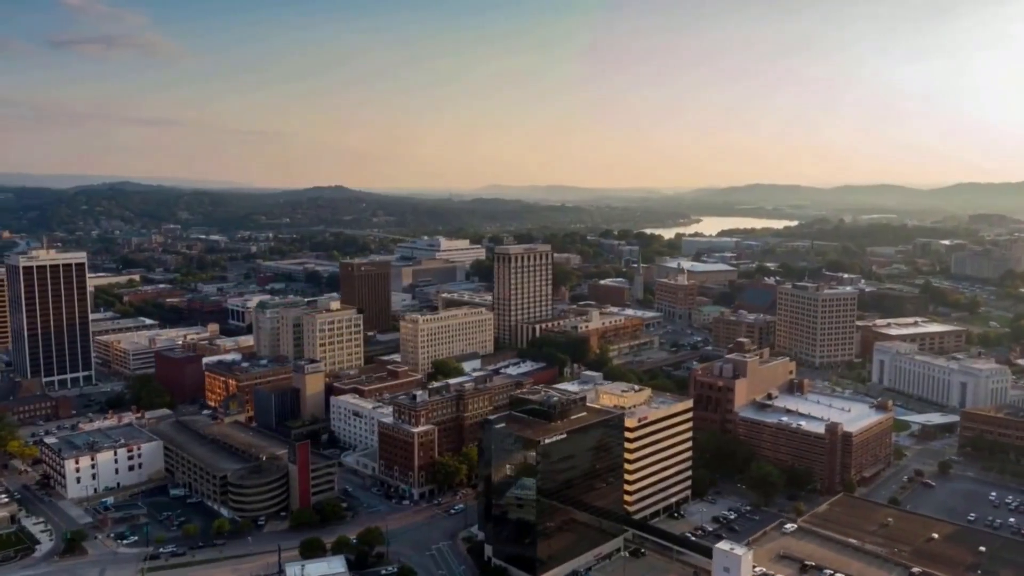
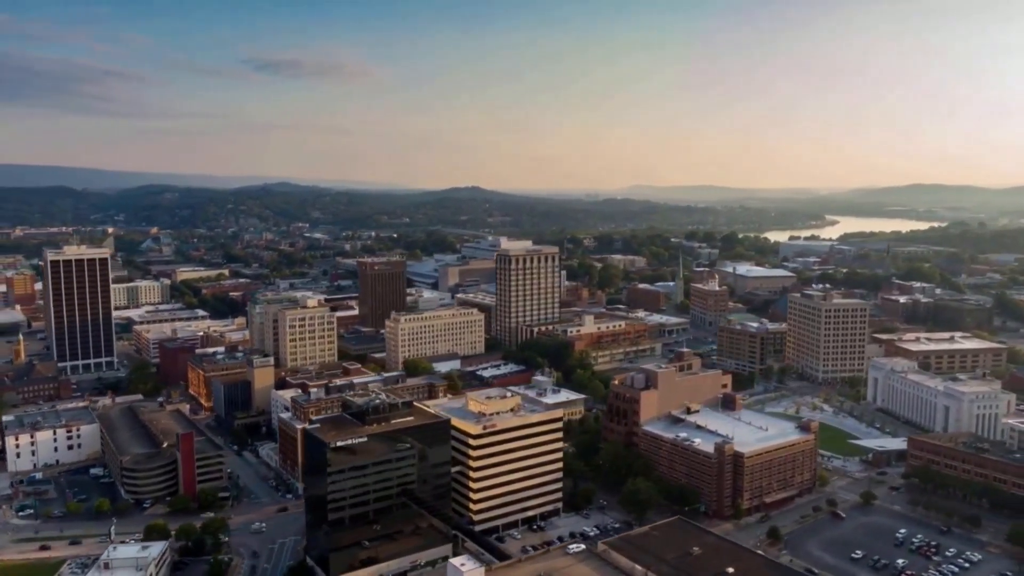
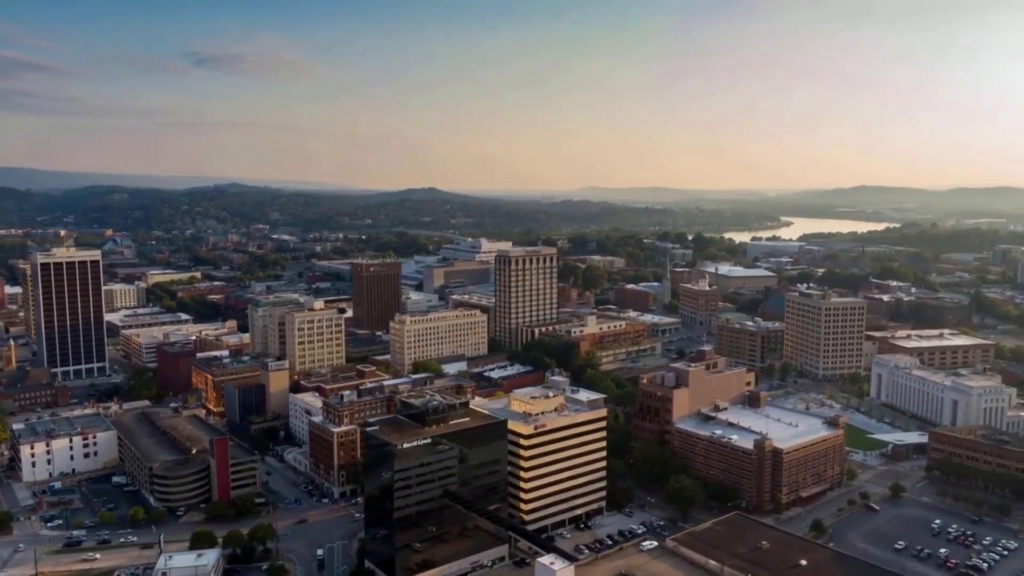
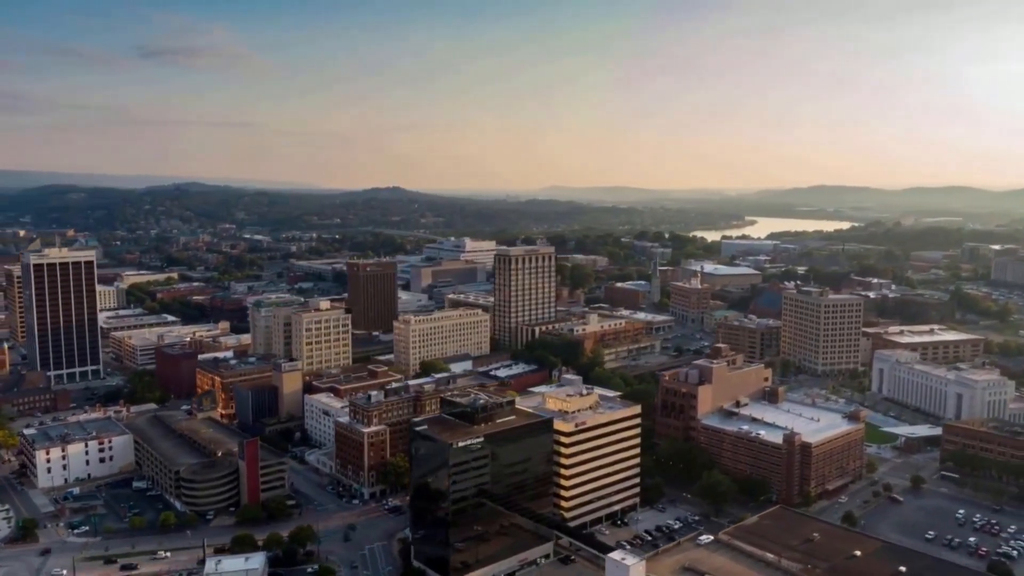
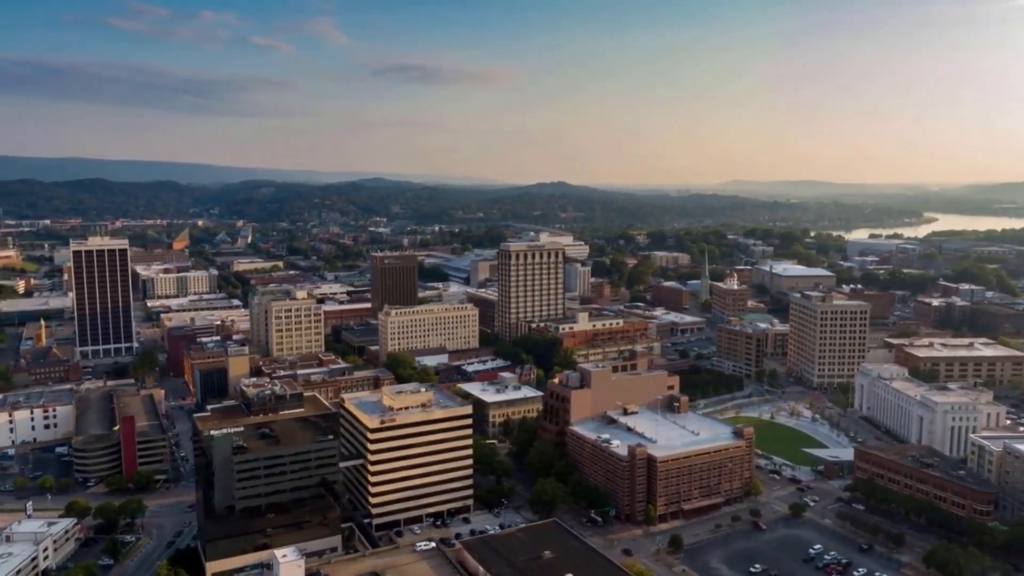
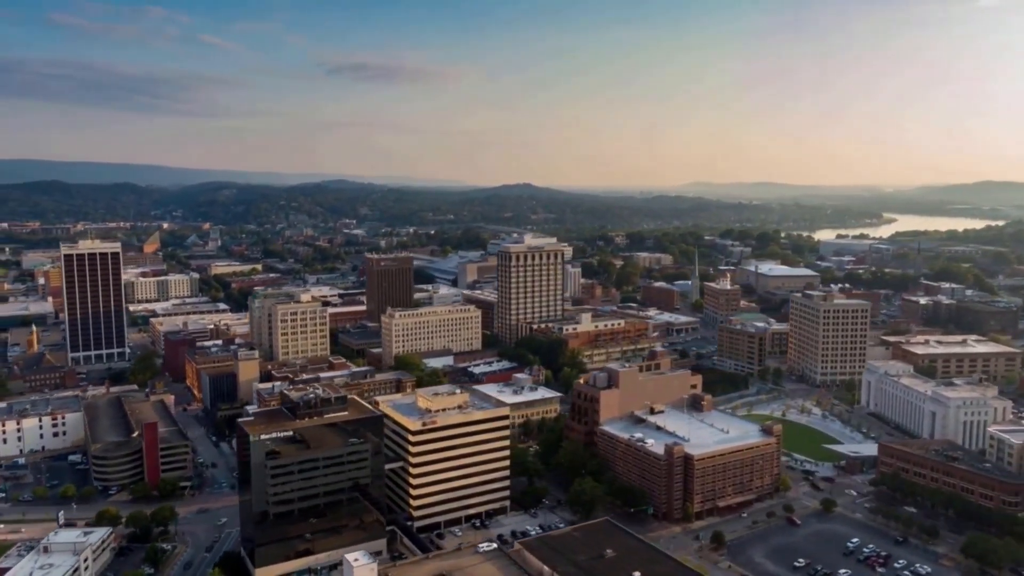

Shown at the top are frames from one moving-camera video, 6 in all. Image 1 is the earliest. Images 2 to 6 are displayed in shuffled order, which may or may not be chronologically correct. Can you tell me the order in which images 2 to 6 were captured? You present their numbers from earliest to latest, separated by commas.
4, 3, 2, 6, 5
